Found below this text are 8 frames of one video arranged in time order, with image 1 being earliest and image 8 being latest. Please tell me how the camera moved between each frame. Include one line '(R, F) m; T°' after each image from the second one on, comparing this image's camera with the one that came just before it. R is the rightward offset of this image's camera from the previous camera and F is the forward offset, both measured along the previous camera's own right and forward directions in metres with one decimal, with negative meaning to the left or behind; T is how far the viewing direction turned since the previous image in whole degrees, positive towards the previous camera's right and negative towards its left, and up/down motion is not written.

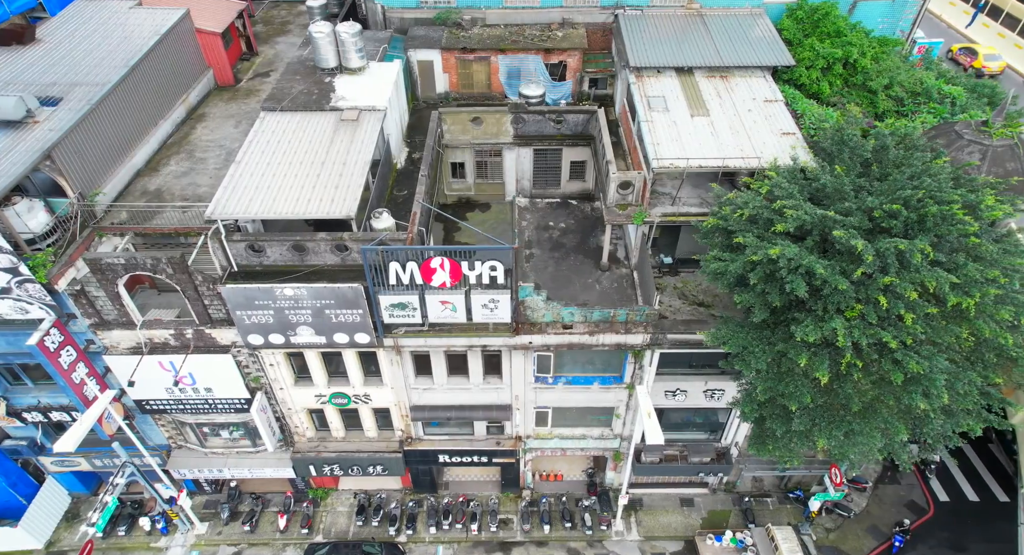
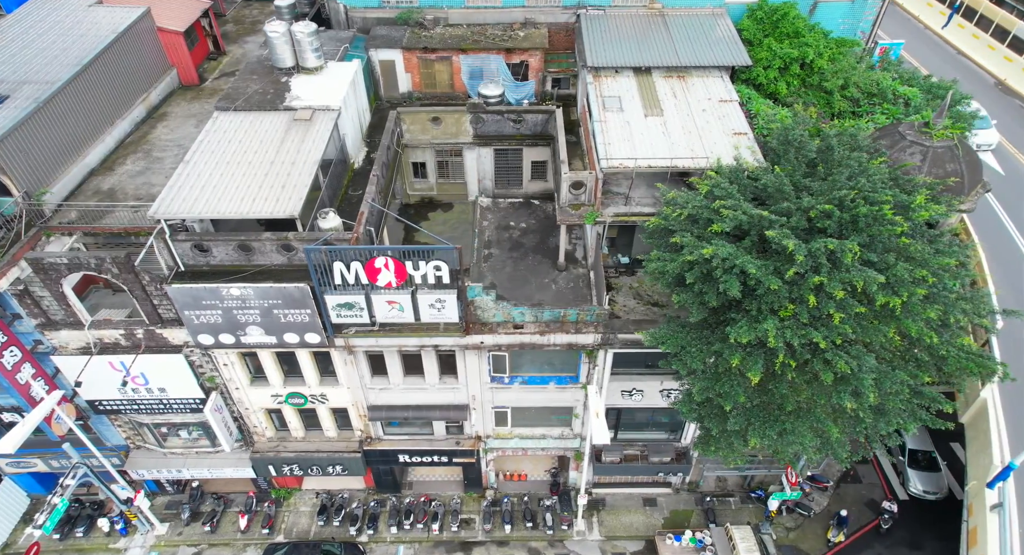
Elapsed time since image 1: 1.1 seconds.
(+1.7, 0.0) m; 0°
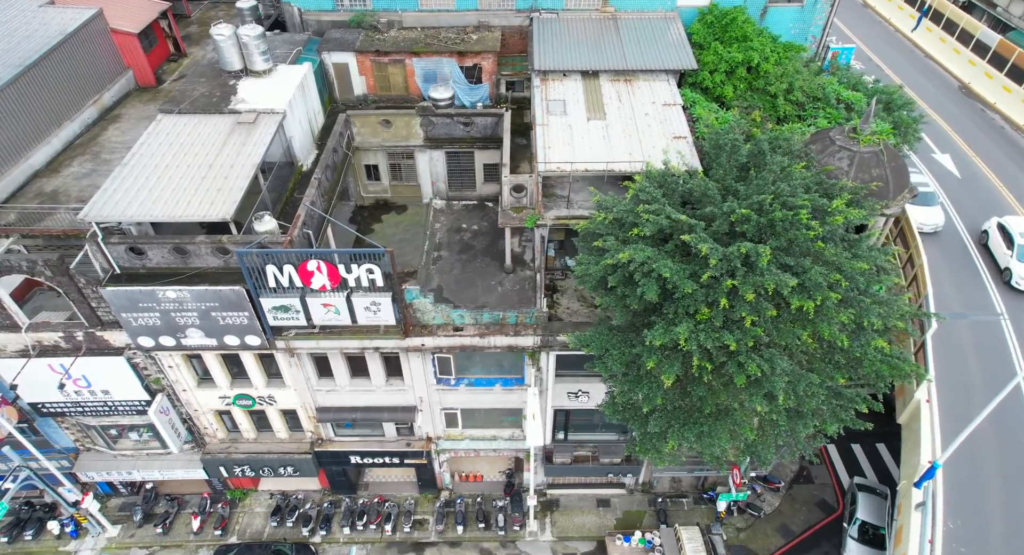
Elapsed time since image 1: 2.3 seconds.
(+2.1, -0.2) m; 0°
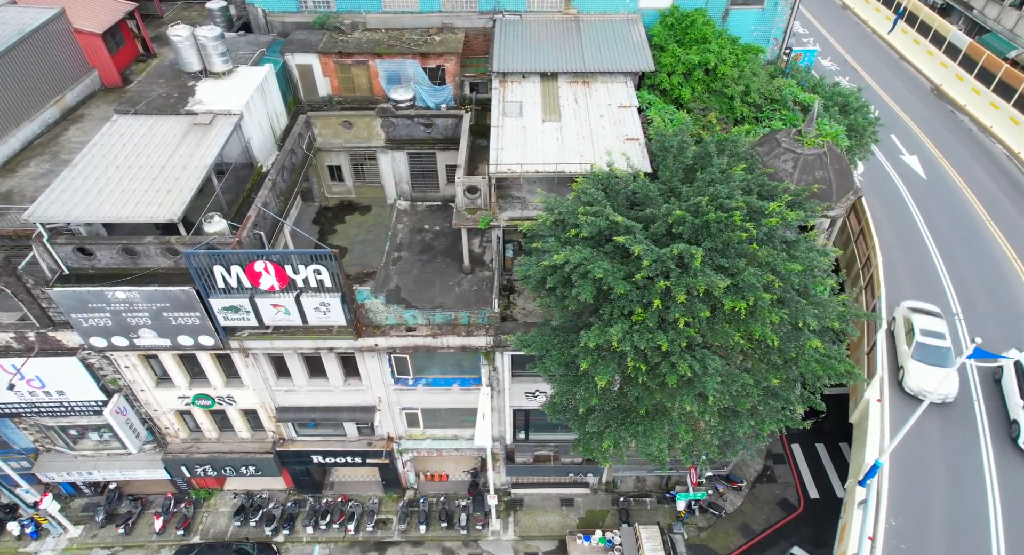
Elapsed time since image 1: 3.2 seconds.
(+1.7, -0.2) m; 0°
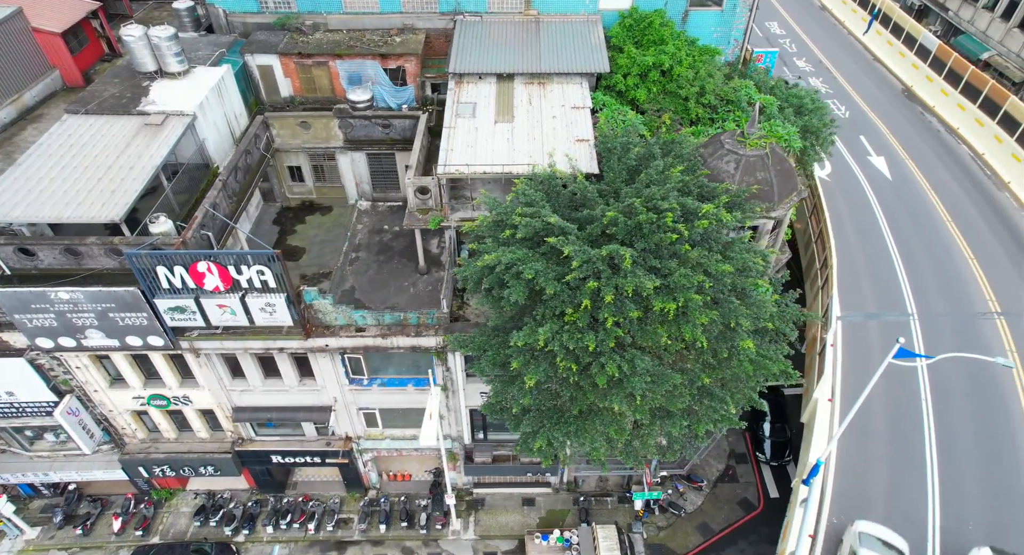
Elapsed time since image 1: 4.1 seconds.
(+1.8, -0.1) m; 0°
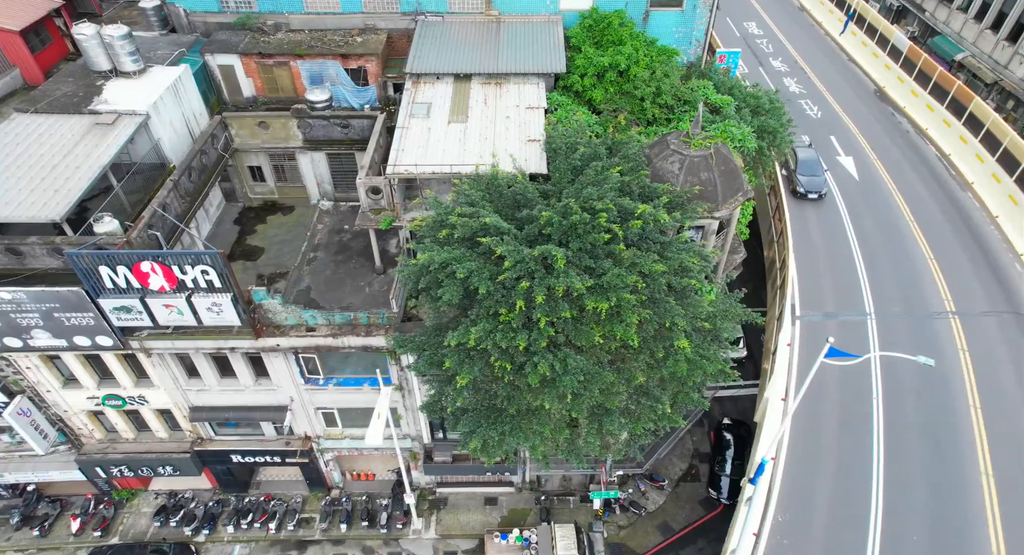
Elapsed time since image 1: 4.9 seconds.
(+1.8, -0.1) m; 0°
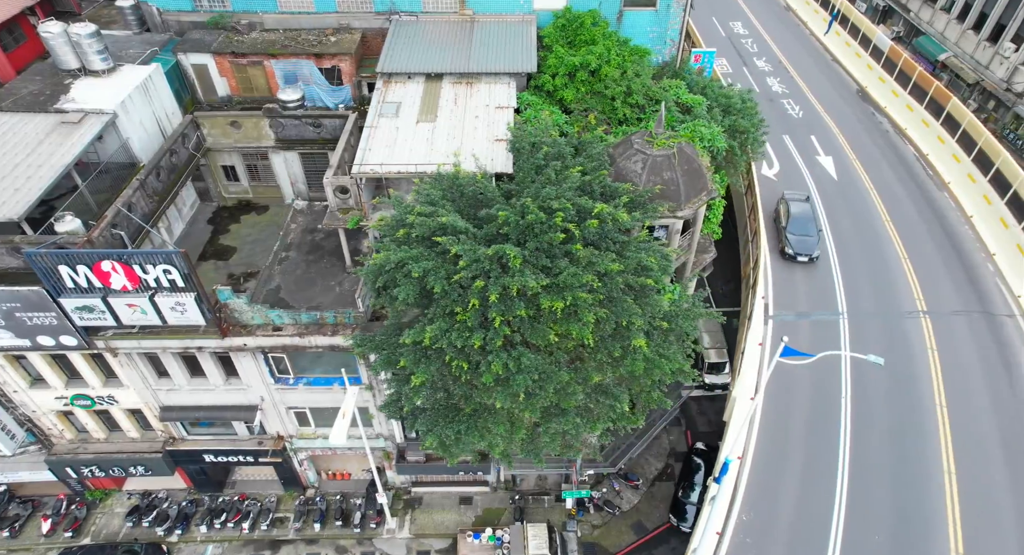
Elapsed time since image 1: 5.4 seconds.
(+1.2, 0.0) m; 0°
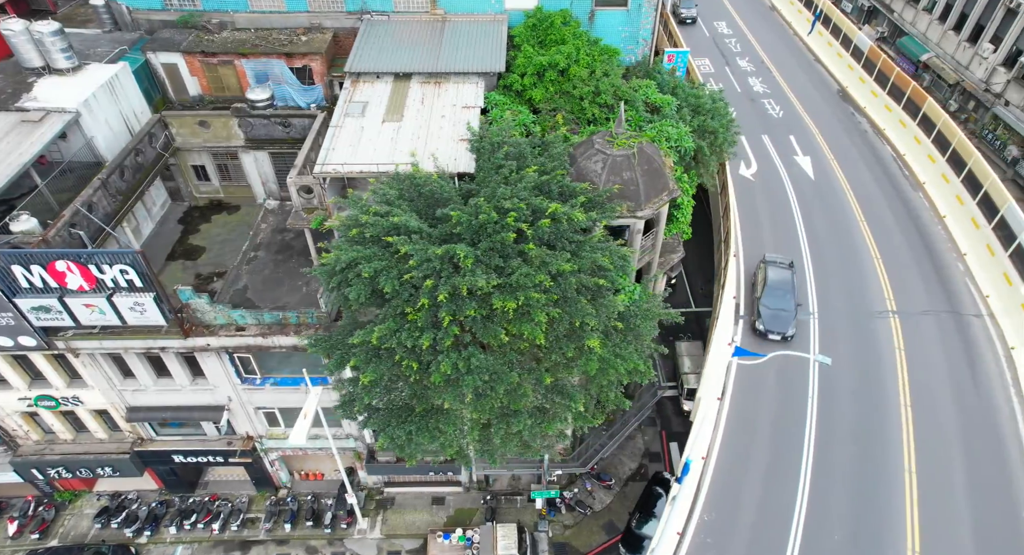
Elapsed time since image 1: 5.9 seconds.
(+1.3, +0.1) m; 0°
